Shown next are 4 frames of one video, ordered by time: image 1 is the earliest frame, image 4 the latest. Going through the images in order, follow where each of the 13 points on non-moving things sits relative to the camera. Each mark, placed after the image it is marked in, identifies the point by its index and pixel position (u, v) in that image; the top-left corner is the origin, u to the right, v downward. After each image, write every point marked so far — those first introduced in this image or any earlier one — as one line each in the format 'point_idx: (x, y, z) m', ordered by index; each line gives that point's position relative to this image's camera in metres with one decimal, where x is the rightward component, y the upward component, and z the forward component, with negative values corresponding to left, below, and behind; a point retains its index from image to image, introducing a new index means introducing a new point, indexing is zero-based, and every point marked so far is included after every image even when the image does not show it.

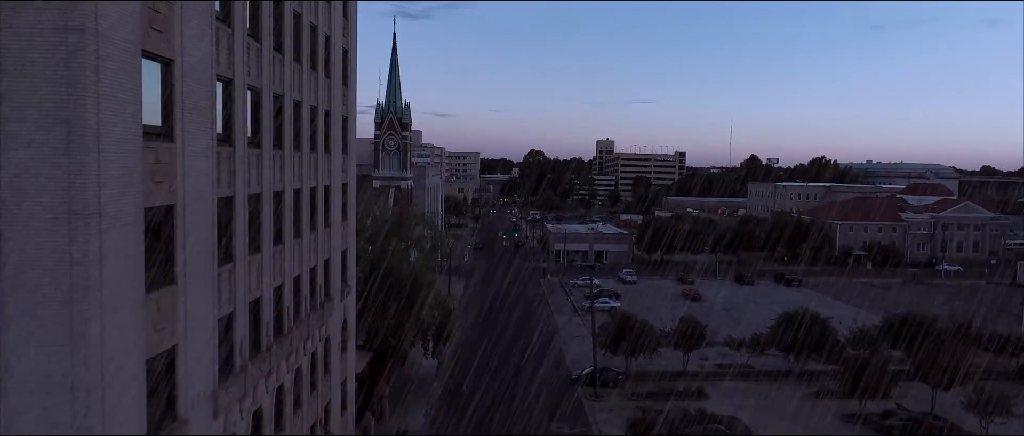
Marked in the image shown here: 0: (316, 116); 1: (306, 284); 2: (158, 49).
0: (-3.8, +2.0, +12.7) m
1: (-3.9, -1.2, +12.2) m
2: (-3.6, +1.7, +6.6) m
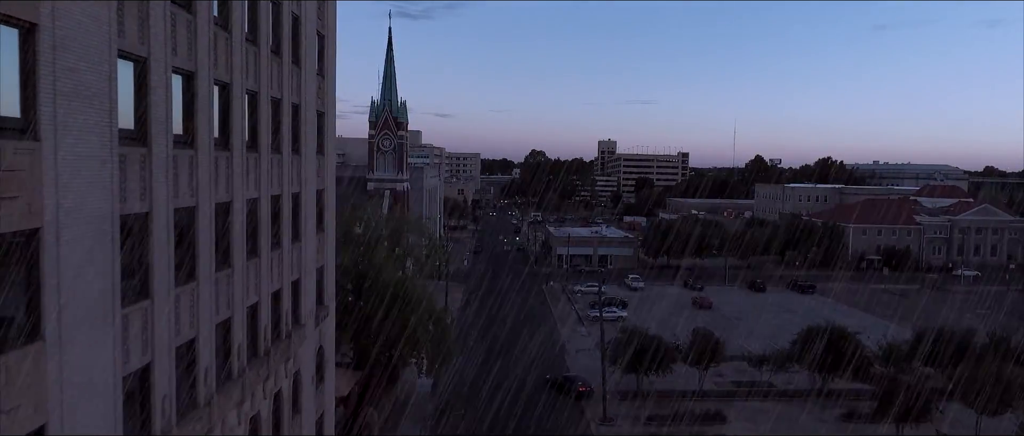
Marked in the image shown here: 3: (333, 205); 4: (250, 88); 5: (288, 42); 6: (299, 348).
0: (-3.8, +1.8, +10.7) m
1: (-3.9, -1.5, +10.2) m
2: (-3.6, +1.5, +4.6) m
3: (-3.7, +0.3, +13.7) m
4: (-3.8, +1.9, +9.5) m
5: (-3.7, +2.9, +10.8) m
6: (-3.8, -2.3, +11.8) m
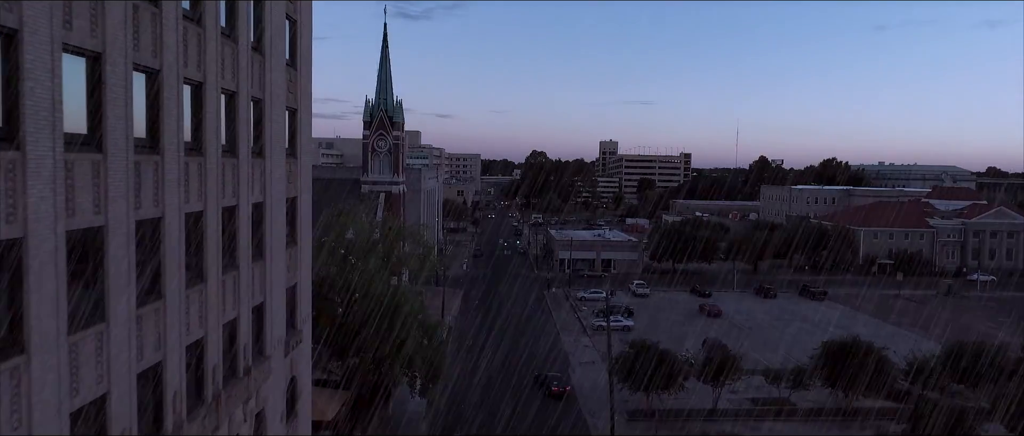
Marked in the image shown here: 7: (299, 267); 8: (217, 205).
0: (-3.8, +1.5, +9.0) m
1: (-3.9, -1.7, +8.5) m
2: (-3.6, +1.3, +2.9) m
3: (-3.7, +0.1, +12.0) m
4: (-3.8, +1.7, +7.8) m
5: (-3.7, +2.7, +9.1) m
6: (-3.8, -2.6, +10.1) m
7: (-3.8, -0.9, +11.7) m
8: (-3.8, +0.2, +8.6) m
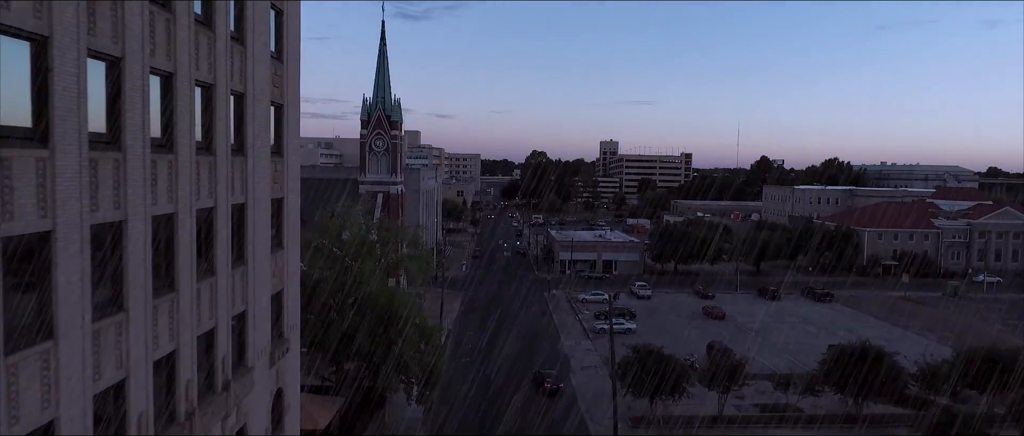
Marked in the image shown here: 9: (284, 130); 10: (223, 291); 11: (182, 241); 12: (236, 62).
0: (-3.8, +1.5, +8.4) m
1: (-3.9, -1.7, +7.8) m
2: (-3.6, +1.3, +2.3) m
3: (-3.7, 0.0, +11.3) m
4: (-3.8, +1.6, +7.2) m
5: (-3.7, +2.7, +8.5) m
6: (-3.8, -2.6, +9.4) m
7: (-3.8, -0.9, +11.0) m
8: (-3.8, +0.1, +7.9) m
9: (-3.8, +1.4, +10.8) m
10: (-3.8, -1.0, +8.8) m
11: (-3.9, -0.3, +7.8) m
12: (-3.8, +2.2, +9.0) m
